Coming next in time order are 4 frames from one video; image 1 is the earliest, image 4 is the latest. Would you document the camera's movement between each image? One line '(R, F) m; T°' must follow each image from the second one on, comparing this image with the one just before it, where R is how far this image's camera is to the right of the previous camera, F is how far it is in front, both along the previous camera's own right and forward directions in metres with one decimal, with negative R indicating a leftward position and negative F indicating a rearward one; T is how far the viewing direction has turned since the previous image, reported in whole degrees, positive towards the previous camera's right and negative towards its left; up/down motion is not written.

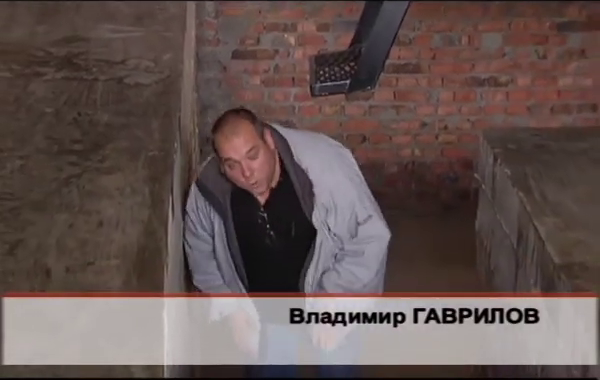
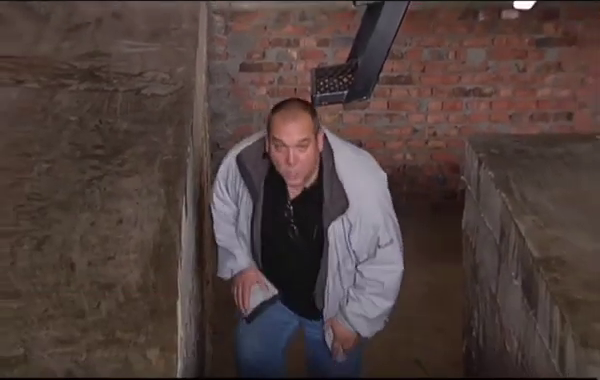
(0.0, -0.2) m; -1°
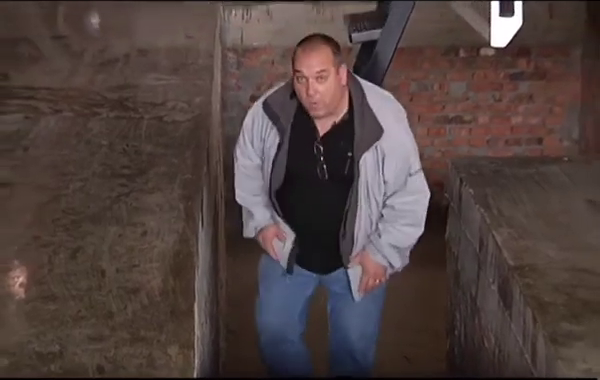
(0.0, -0.4) m; -1°
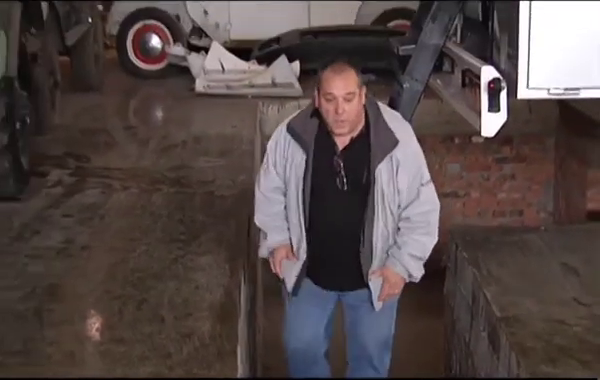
(+0.1, -0.7) m; -3°
